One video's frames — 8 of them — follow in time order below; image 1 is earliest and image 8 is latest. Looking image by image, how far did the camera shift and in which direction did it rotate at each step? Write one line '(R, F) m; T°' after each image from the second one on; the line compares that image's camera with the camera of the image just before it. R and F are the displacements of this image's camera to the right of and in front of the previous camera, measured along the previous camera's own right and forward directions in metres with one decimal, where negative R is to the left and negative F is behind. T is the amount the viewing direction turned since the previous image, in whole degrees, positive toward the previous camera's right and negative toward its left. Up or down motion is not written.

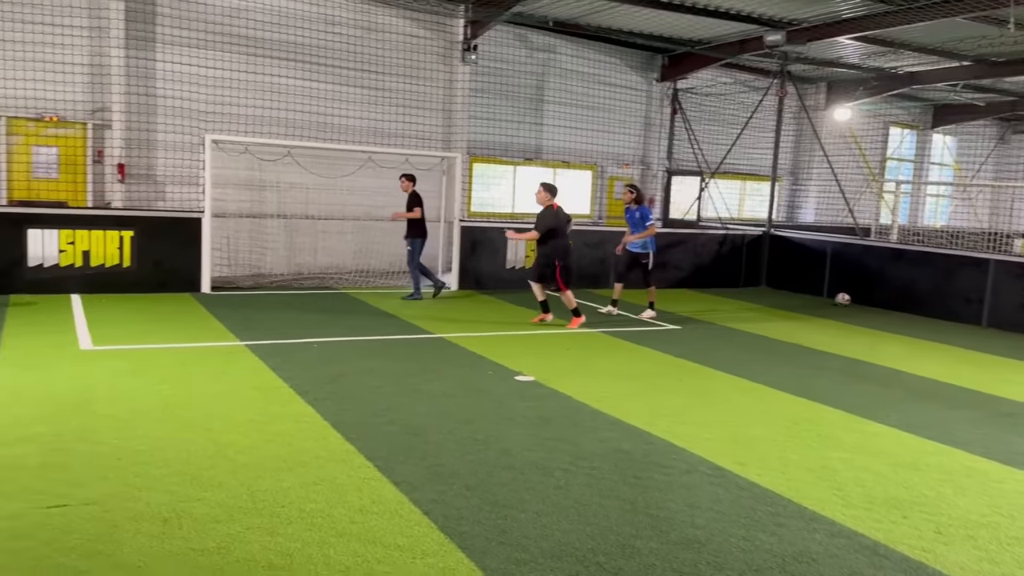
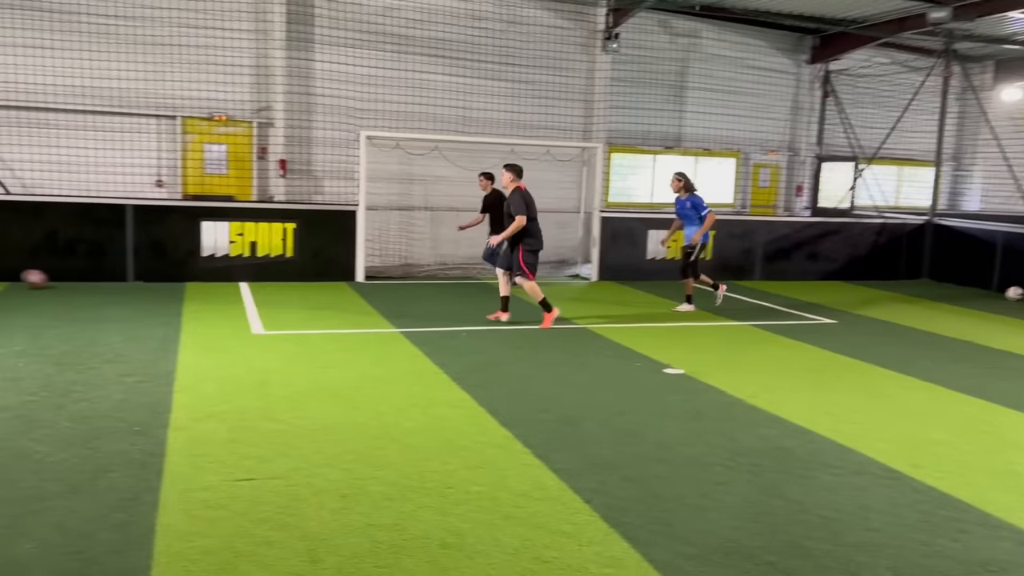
(-0.1, 0.0) m; -9°
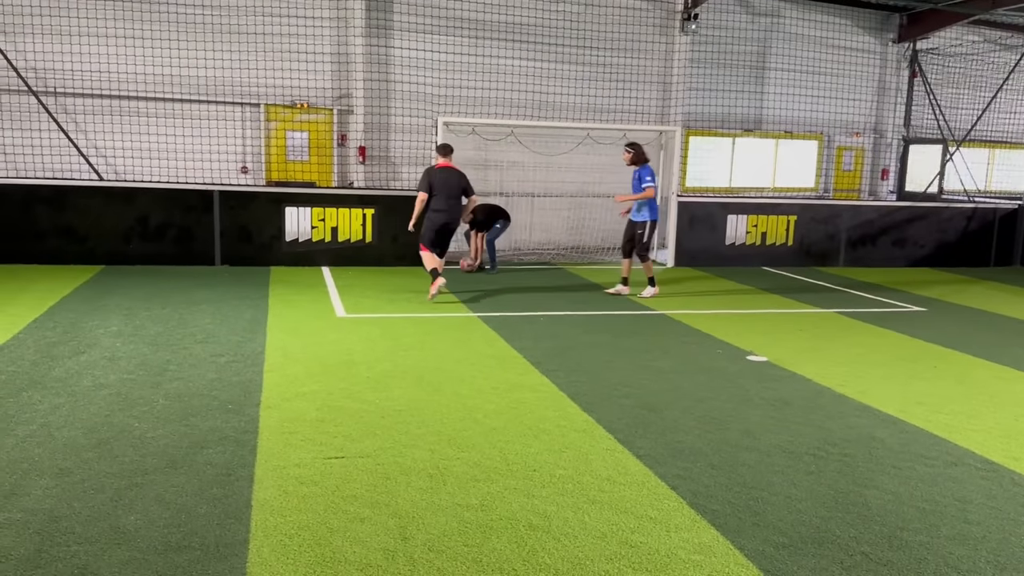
(-0.1, 0.0) m; -5°
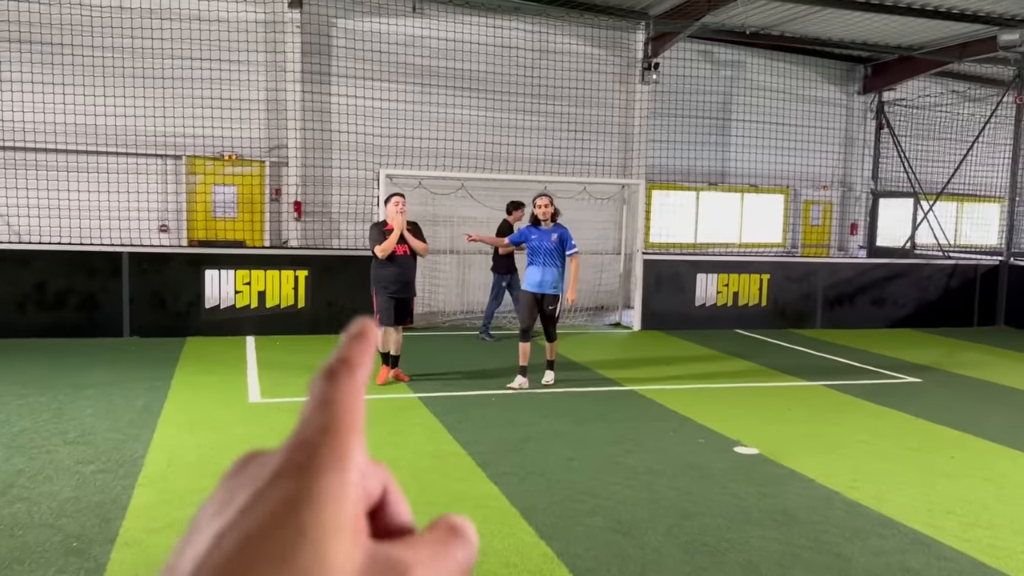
(+0.1, +1.0) m; +3°
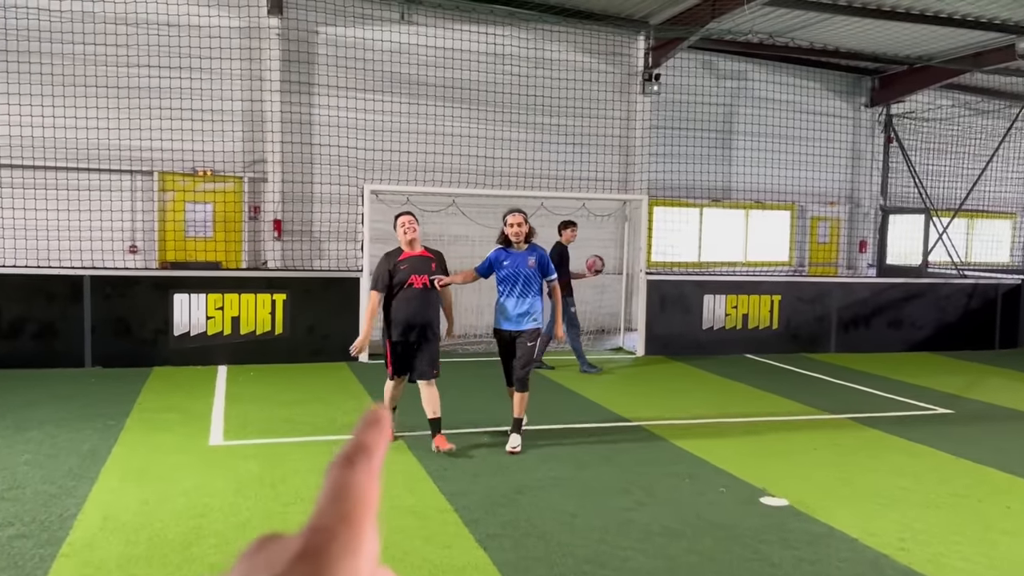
(0.0, +0.7) m; 0°
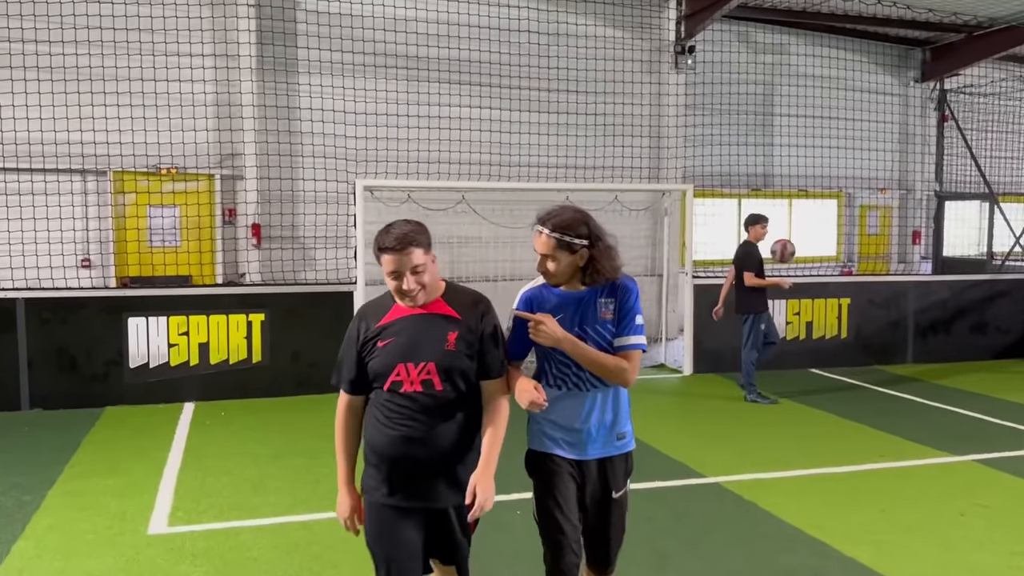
(-0.2, +1.4) m; 0°
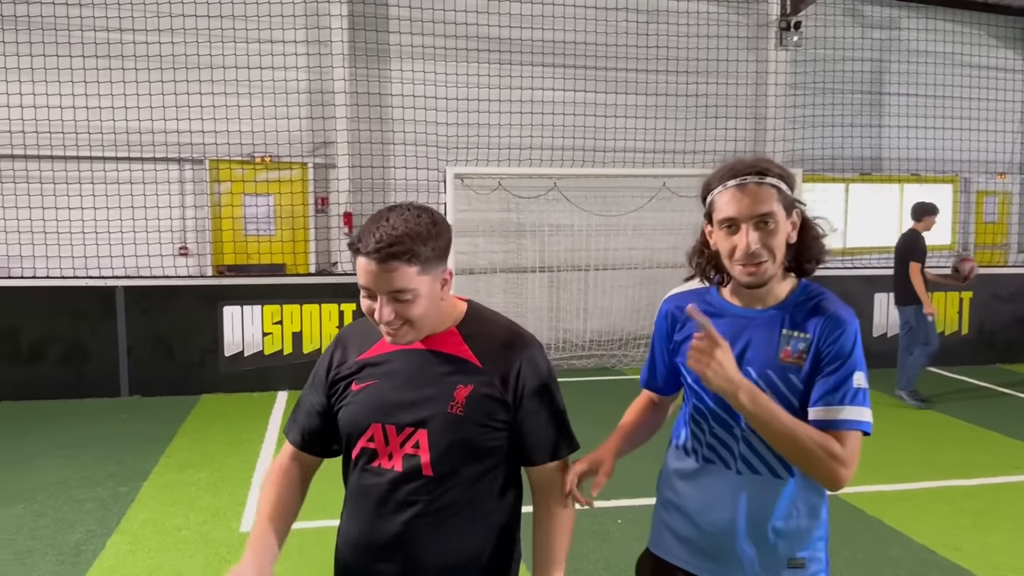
(-0.1, +0.2) m; -6°
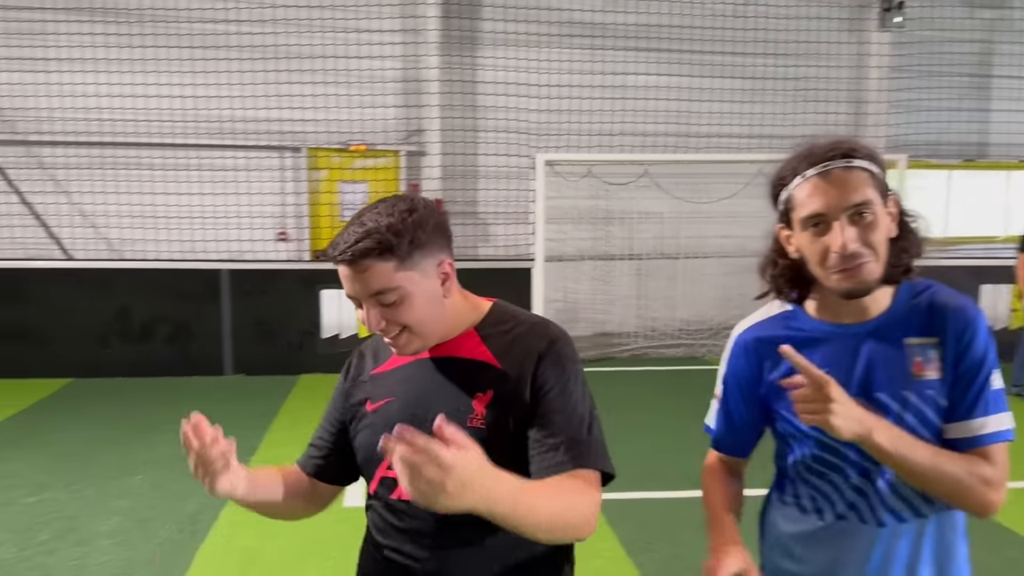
(-0.1, 0.0) m; -5°
